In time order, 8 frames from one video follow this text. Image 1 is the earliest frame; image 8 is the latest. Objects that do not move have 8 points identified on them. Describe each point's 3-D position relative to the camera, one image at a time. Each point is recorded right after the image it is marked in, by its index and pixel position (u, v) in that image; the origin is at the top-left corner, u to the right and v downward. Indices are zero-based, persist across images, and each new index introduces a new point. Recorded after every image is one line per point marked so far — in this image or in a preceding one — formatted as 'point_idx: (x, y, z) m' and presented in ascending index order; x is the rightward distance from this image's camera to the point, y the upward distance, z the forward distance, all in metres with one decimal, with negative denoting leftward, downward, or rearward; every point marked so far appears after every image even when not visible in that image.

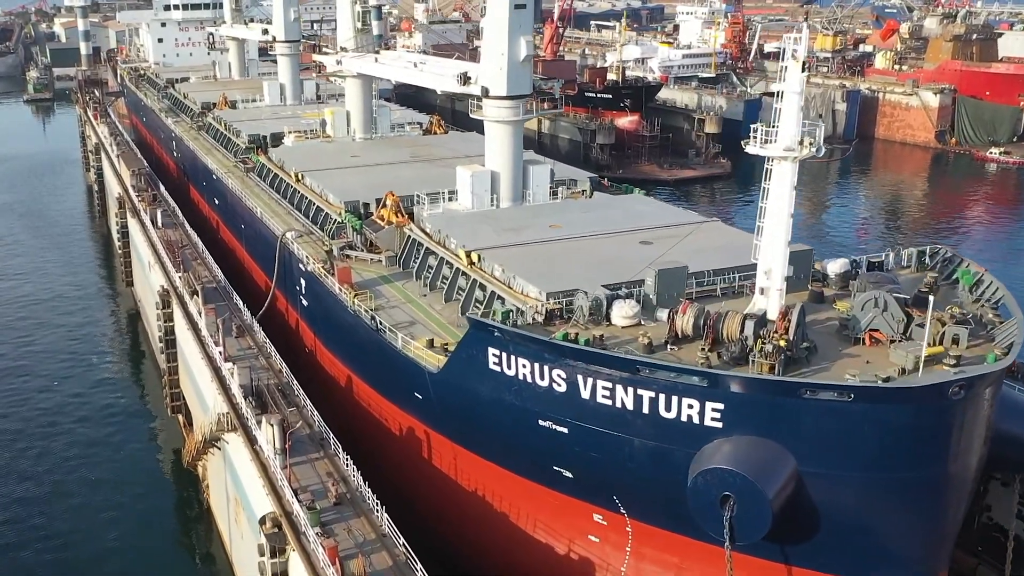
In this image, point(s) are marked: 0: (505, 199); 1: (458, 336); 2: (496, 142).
0: (-0.1, +1.7, +18.5) m
1: (-0.8, -0.7, +14.0) m
2: (-0.3, +2.9, +18.3) m
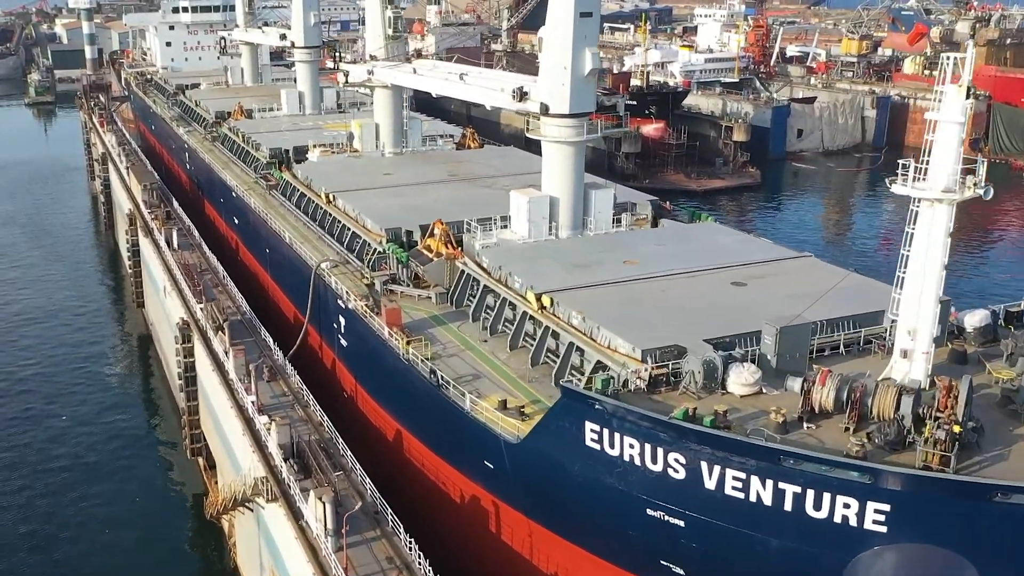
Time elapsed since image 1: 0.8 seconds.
0: (+0.9, +1.1, +16.7) m
1: (+0.3, -1.4, +12.2) m
2: (+0.7, +2.2, +16.5) m
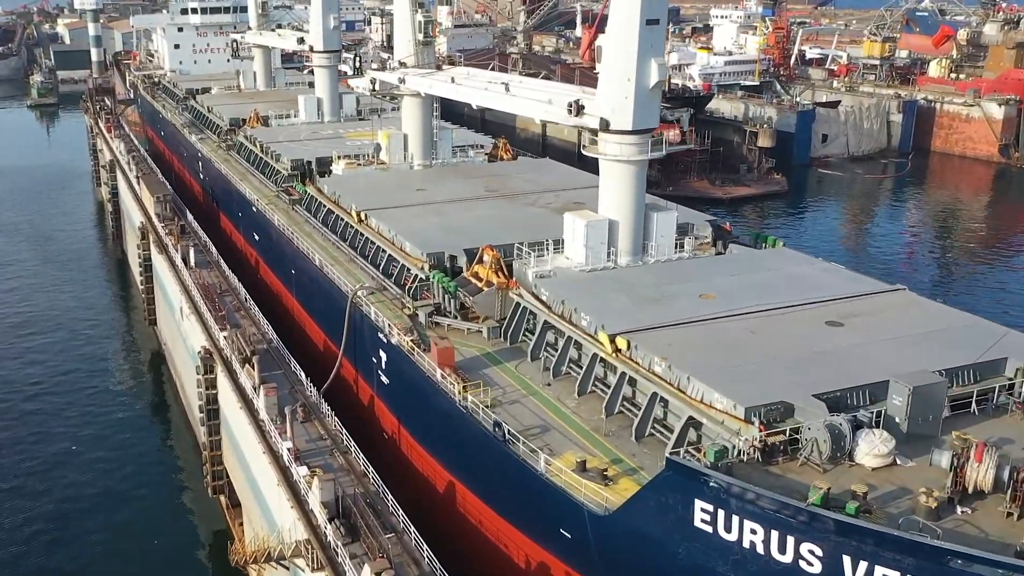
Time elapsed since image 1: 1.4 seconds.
0: (+1.8, +0.6, +15.3) m
1: (+1.2, -1.9, +10.8) m
2: (+1.6, +1.7, +15.2) m
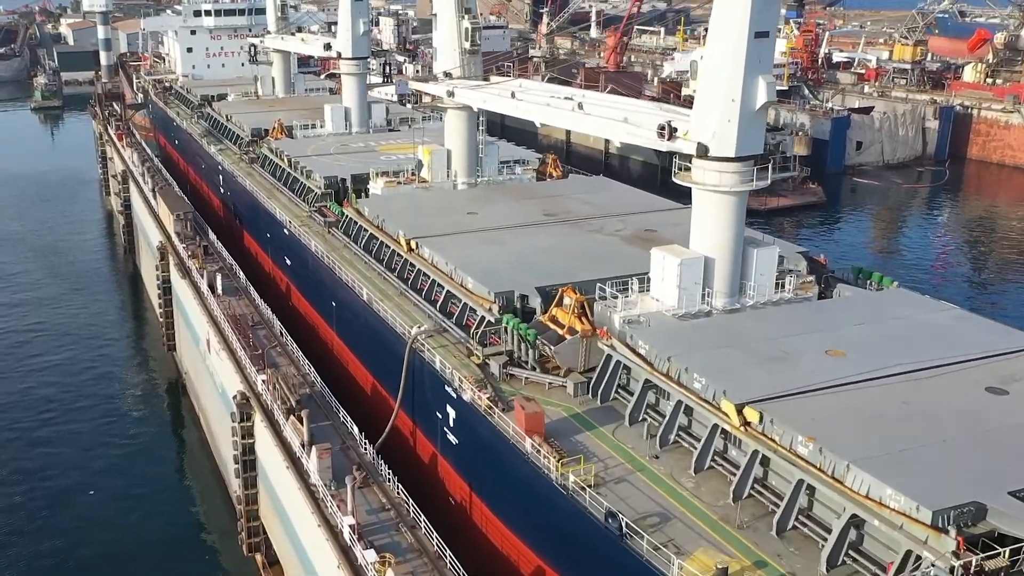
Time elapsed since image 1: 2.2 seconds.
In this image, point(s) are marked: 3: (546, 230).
0: (+3.0, -0.1, +13.6) m
1: (+2.3, -2.6, +9.1) m
2: (+2.8, +1.0, +13.4) m
3: (+0.6, +1.1, +17.3) m
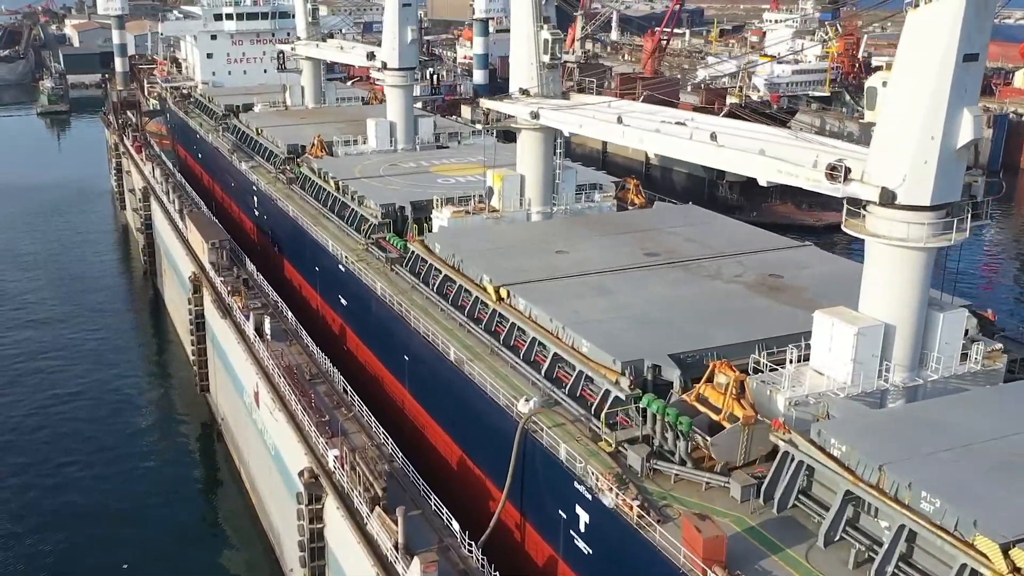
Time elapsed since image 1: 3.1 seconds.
0: (+4.6, -1.0, +11.3) m
1: (+4.0, -3.4, +6.8) m
2: (+4.4, +0.2, +11.1) m
3: (+2.3, +0.2, +15.0) m
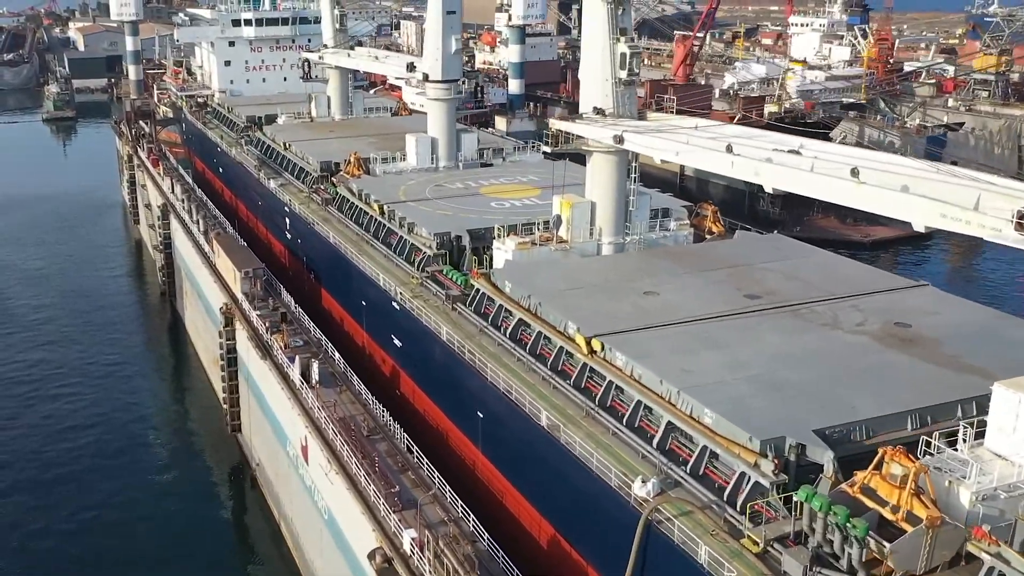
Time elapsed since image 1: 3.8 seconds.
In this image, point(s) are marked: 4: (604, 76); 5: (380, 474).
0: (+5.9, -1.7, +9.5) m
1: (+5.3, -4.1, +5.0) m
2: (+5.7, -0.5, +9.4) m
3: (+3.6, -0.5, +13.3) m
4: (+1.6, +3.7, +16.6) m
5: (-1.9, -2.7, +13.5) m
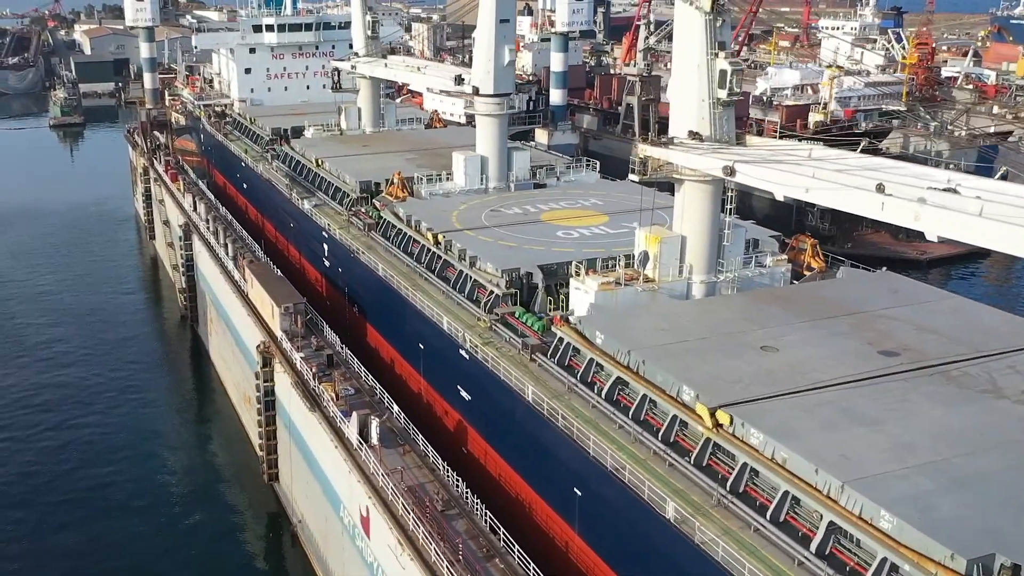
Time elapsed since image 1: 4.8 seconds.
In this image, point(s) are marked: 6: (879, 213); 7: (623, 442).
0: (+7.2, -2.4, +7.7) m
1: (+6.6, -4.9, +3.2) m
2: (+7.0, -1.3, +7.5) m
3: (+4.9, -1.2, +11.4) m
4: (+3.0, +3.0, +14.7) m
5: (-0.6, -3.4, +11.6) m
6: (+4.3, +0.9, +11.2) m
7: (+1.4, -1.9, +12.0) m
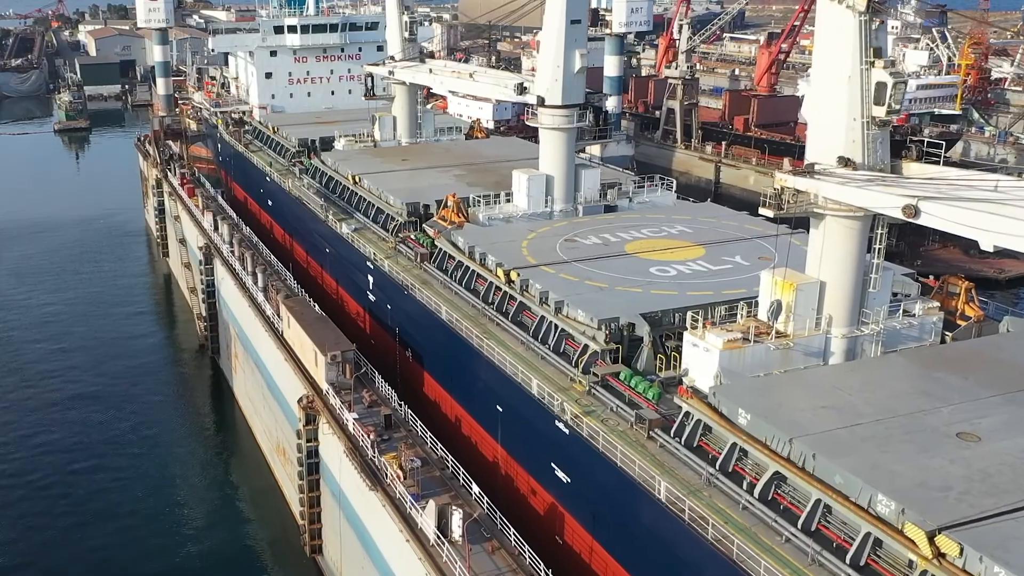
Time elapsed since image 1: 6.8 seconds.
0: (+8.6, -3.2, +5.0) m
1: (+7.9, -5.6, +0.5) m
2: (+8.4, -2.0, +4.9) m
3: (+6.3, -2.0, +8.8) m
4: (+4.4, +2.2, +12.1) m
5: (+0.8, -4.2, +9.0) m
6: (+5.7, +0.1, +8.6) m
7: (+2.8, -2.7, +9.4) m
